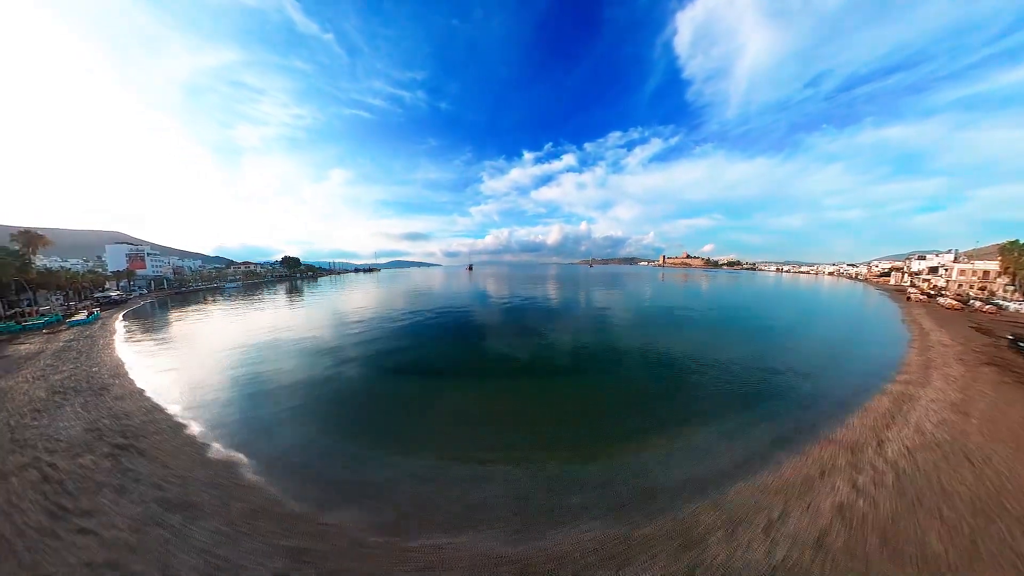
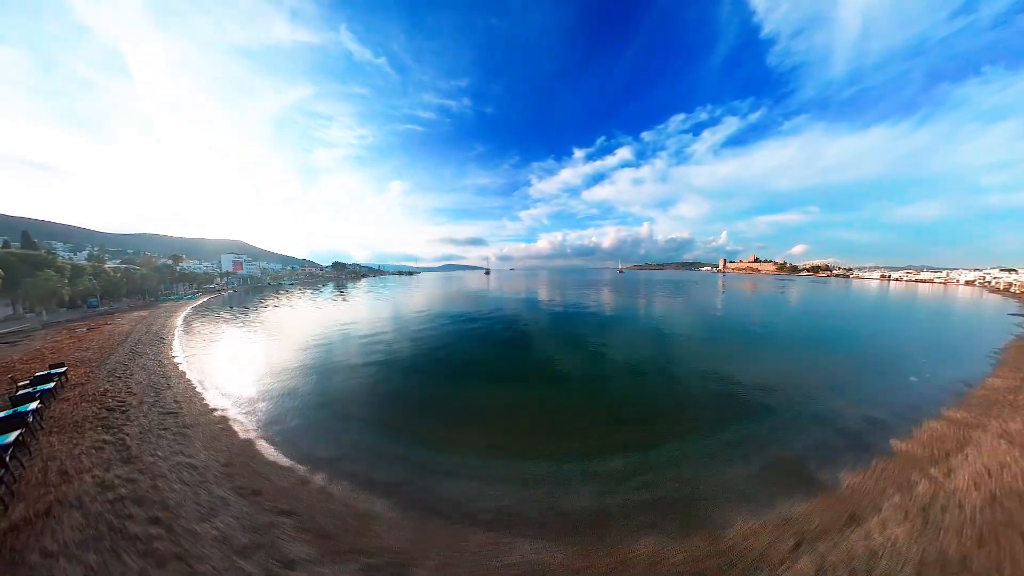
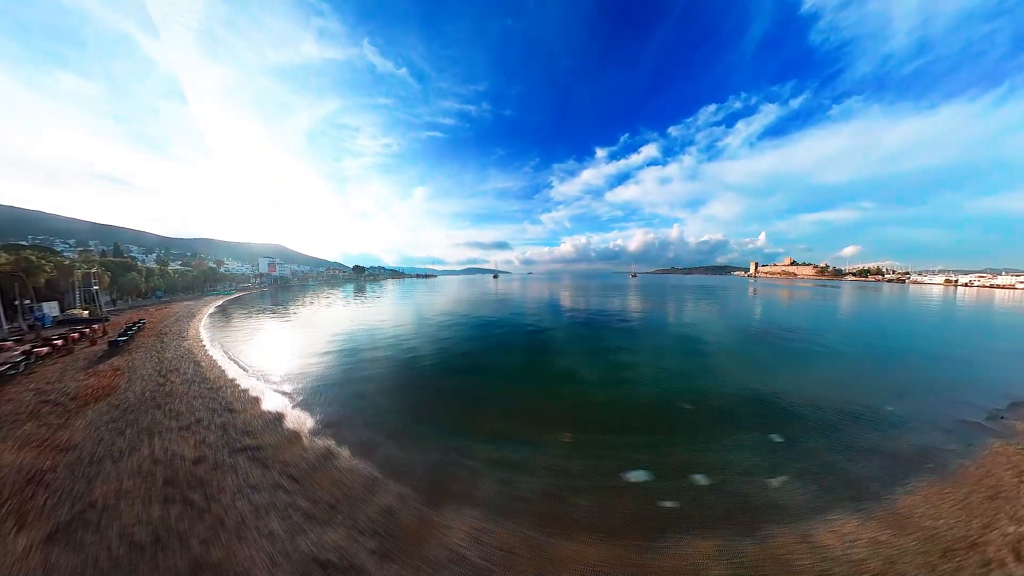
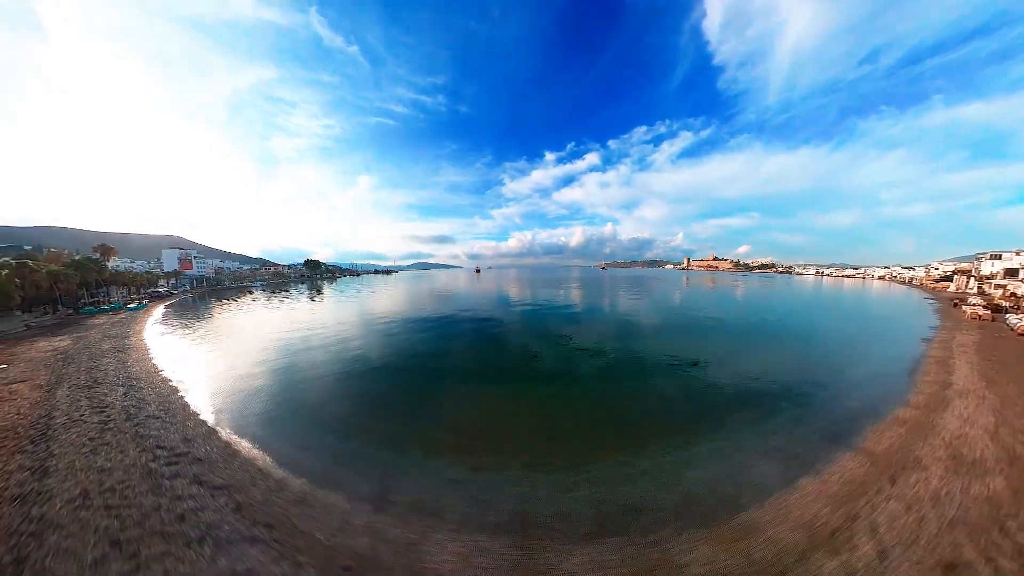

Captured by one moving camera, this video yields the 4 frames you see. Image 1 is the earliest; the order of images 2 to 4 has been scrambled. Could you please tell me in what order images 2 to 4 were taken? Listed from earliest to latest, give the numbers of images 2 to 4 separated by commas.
4, 2, 3
